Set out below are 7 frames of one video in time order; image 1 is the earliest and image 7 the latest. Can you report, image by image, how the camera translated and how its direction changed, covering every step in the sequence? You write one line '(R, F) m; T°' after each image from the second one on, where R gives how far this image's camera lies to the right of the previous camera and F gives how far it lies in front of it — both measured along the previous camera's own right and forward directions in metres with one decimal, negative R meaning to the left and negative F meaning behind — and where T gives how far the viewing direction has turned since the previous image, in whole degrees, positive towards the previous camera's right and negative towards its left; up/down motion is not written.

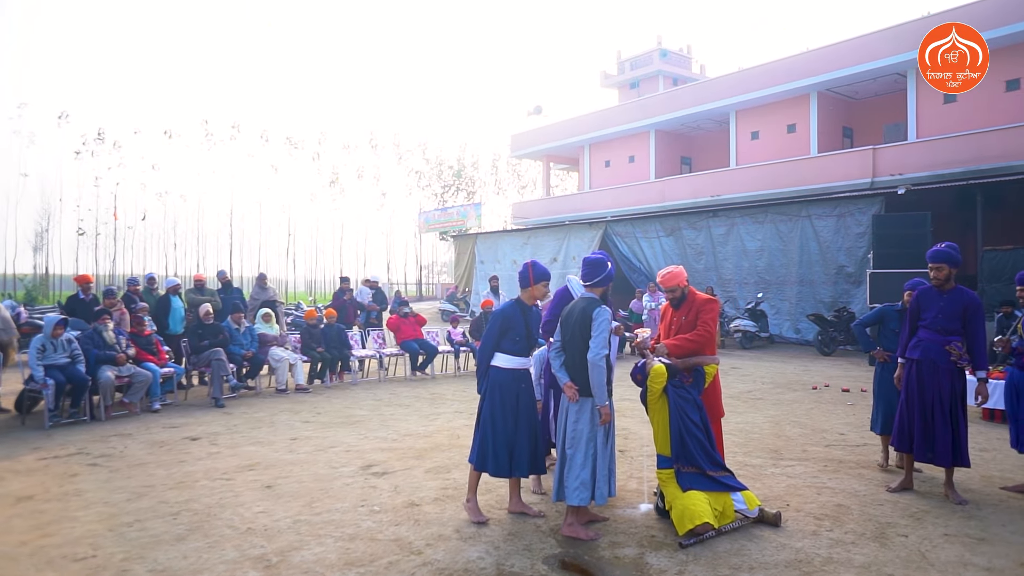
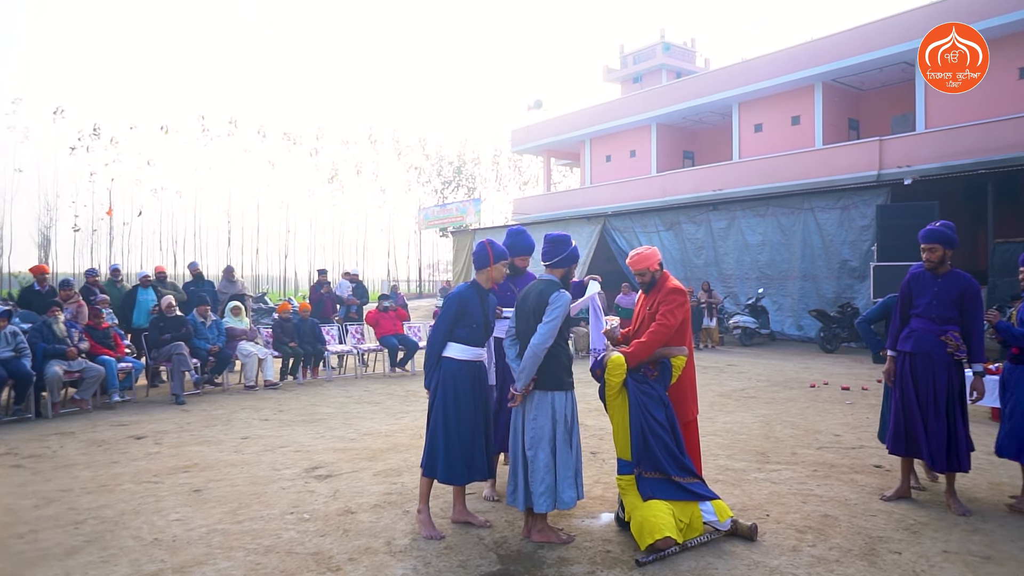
(+0.4, +0.5) m; -1°
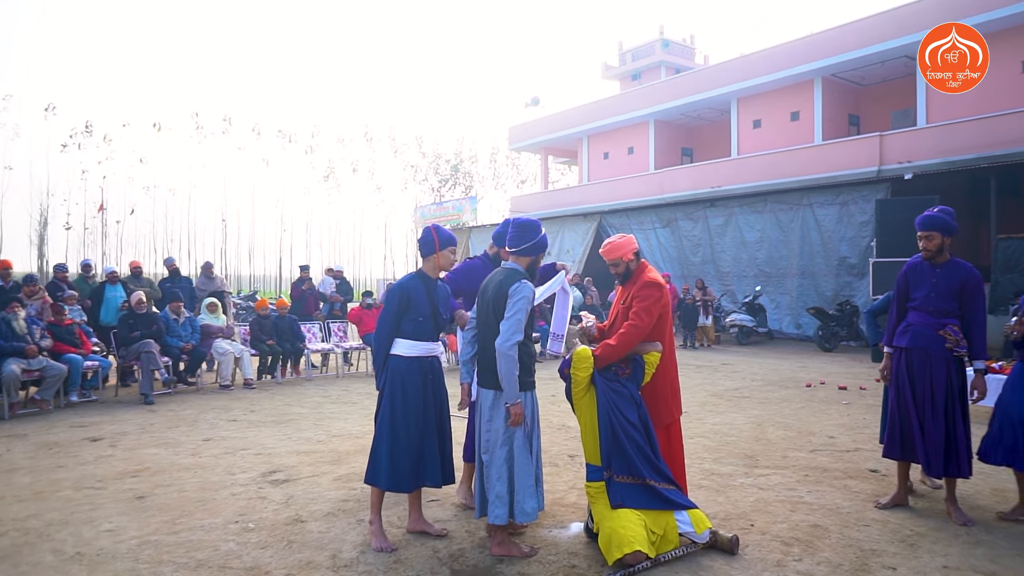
(+0.2, +0.3) m; 0°
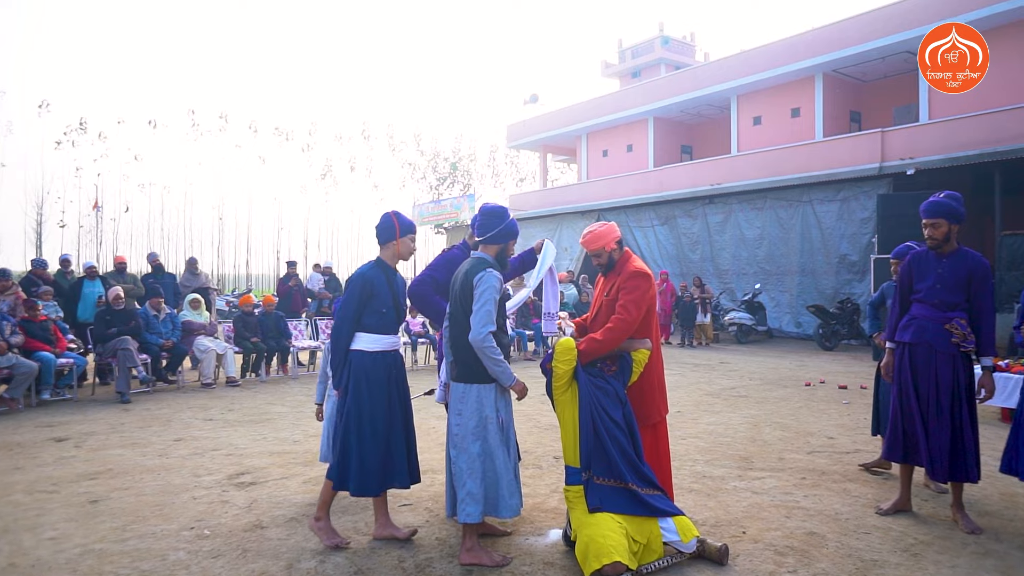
(+0.1, +0.3) m; 0°
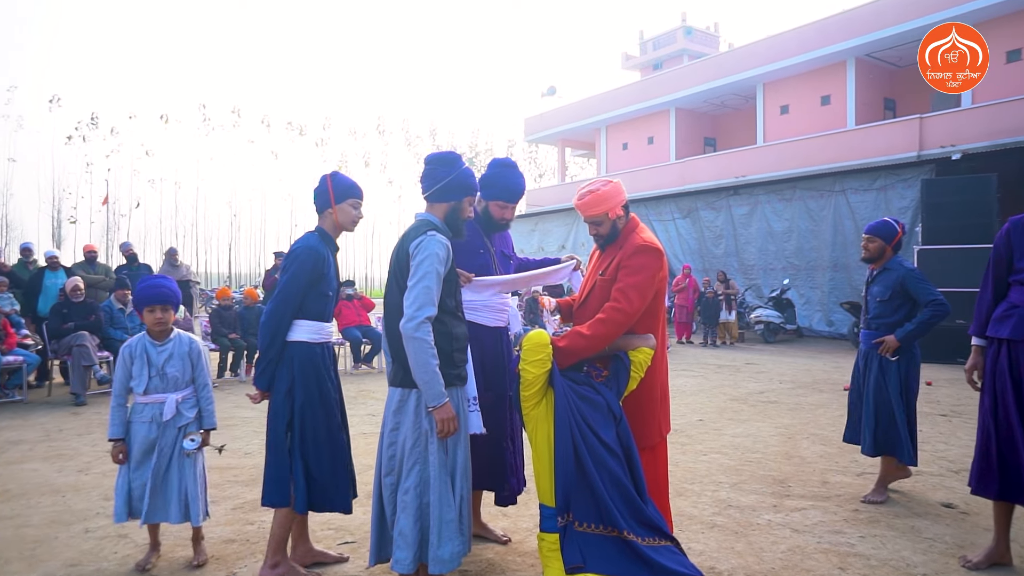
(+0.2, +0.9) m; -2°
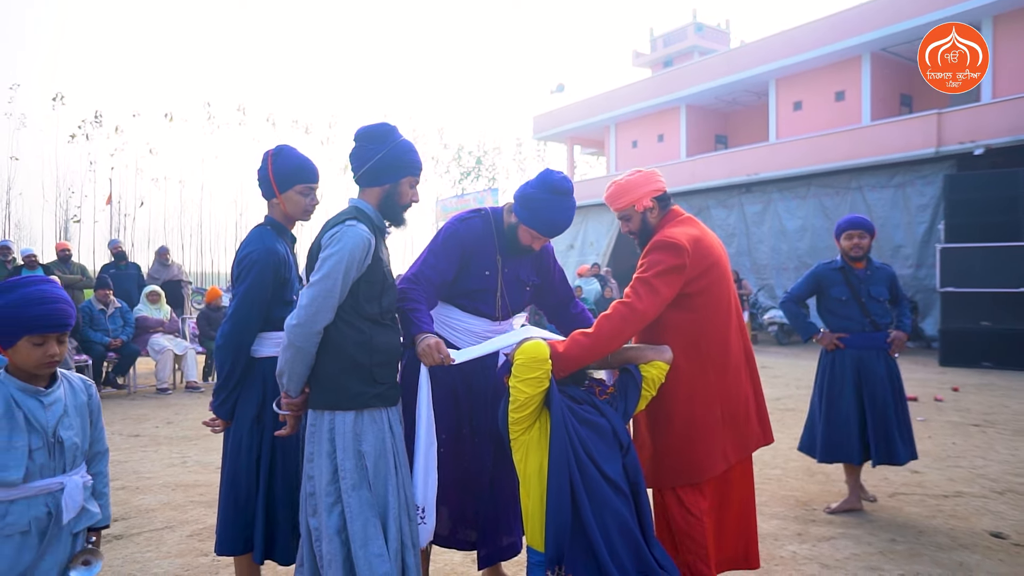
(+0.1, +0.4) m; -1°
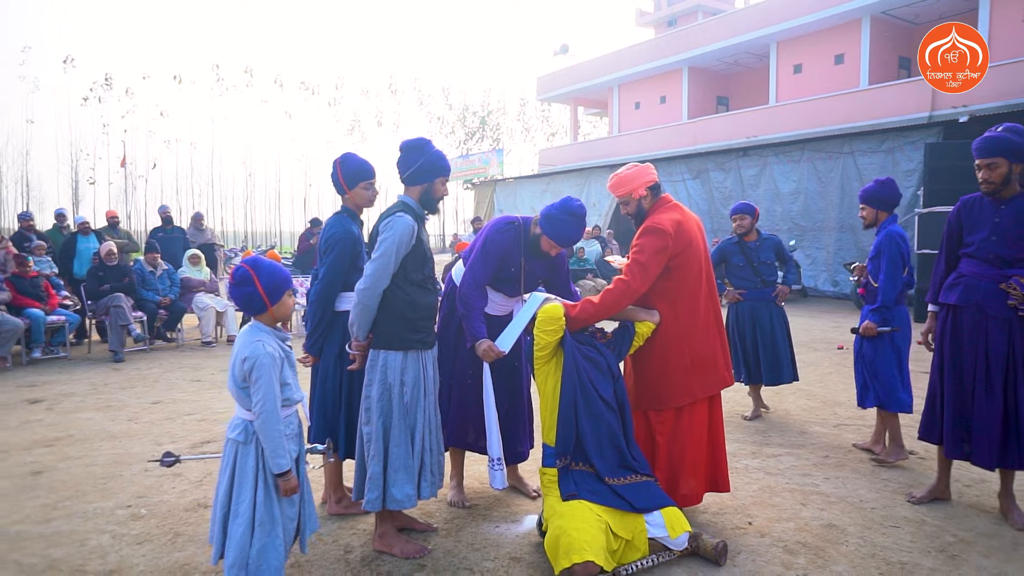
(-0.1, -0.8) m; 0°
